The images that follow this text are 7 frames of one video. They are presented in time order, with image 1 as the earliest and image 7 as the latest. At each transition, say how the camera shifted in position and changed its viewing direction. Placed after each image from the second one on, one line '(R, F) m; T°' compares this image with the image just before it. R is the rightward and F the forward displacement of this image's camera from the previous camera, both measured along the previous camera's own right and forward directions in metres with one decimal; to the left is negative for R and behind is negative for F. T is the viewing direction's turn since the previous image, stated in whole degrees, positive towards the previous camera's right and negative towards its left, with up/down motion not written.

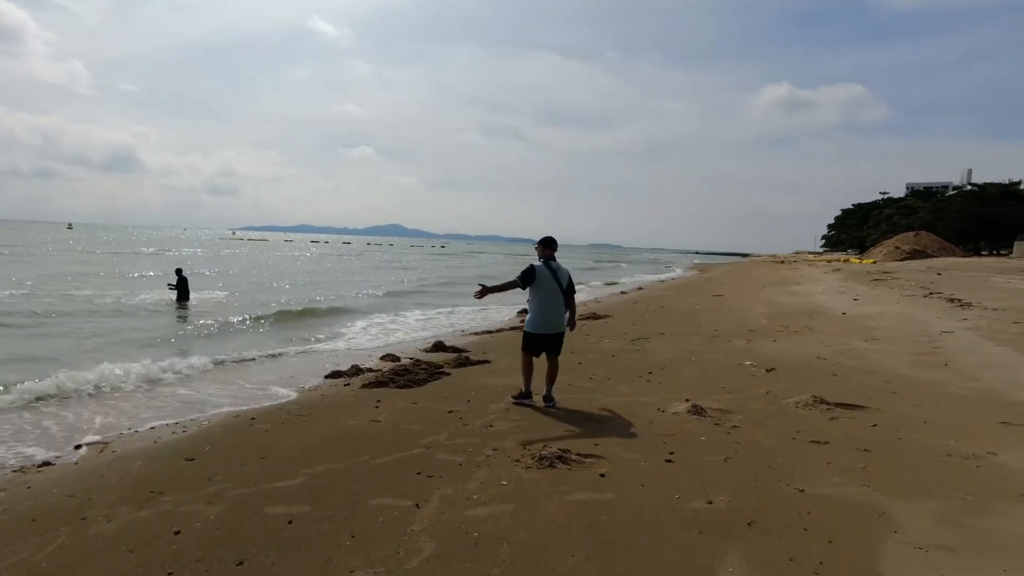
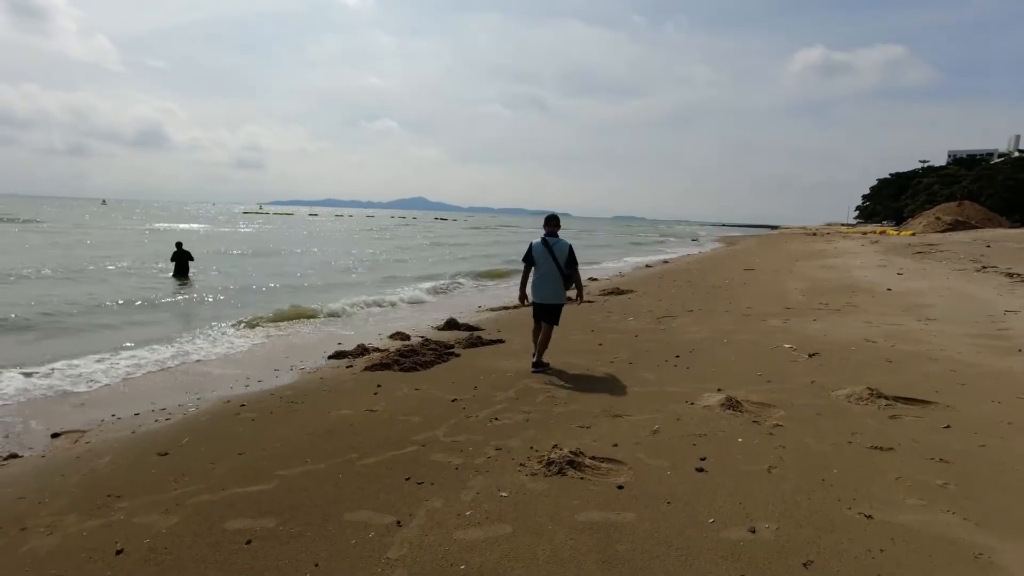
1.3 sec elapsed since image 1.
(+0.1, +0.6) m; -2°
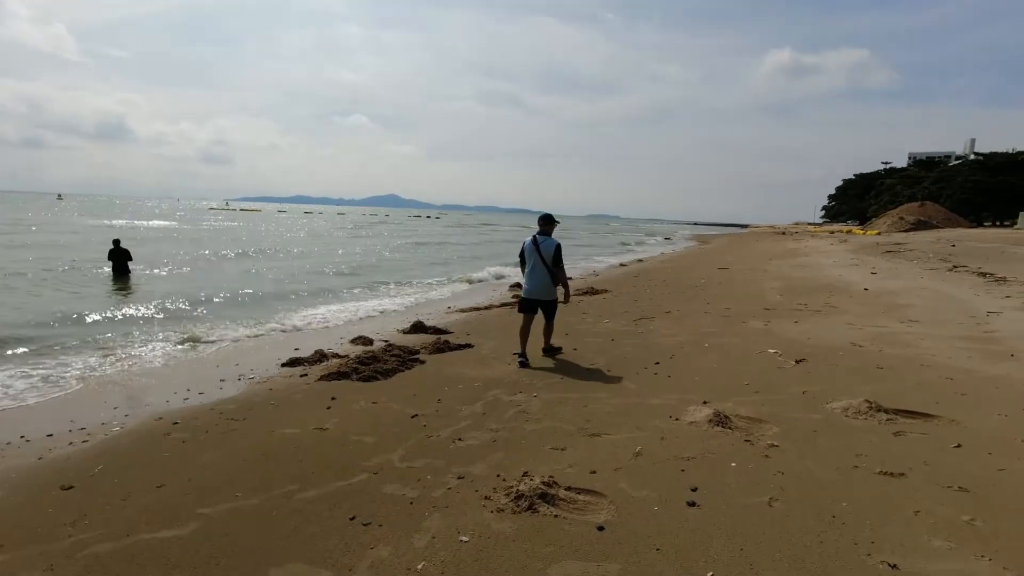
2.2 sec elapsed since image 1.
(+0.1, +0.5) m; +3°
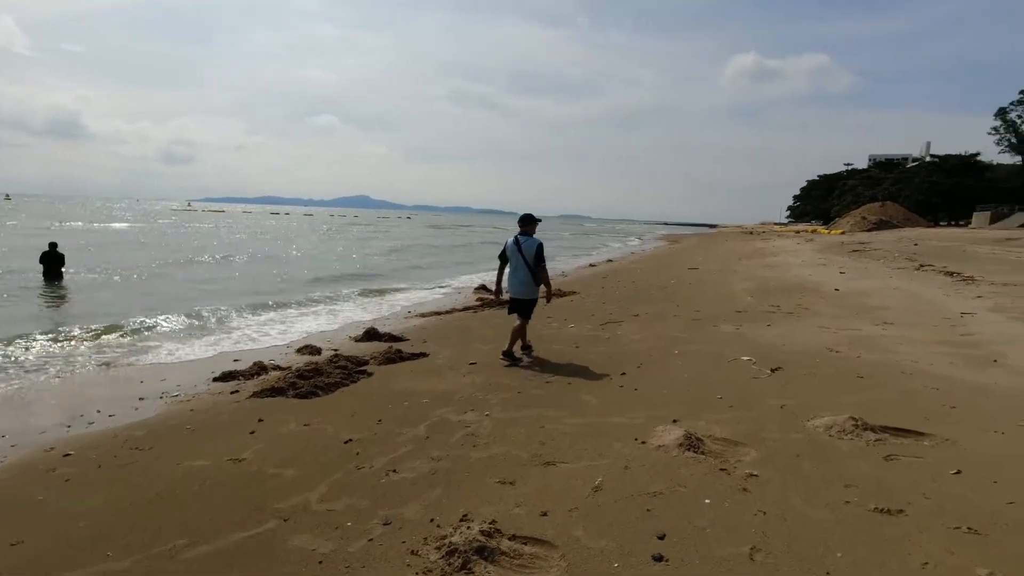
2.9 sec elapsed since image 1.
(+0.2, +0.5) m; +3°
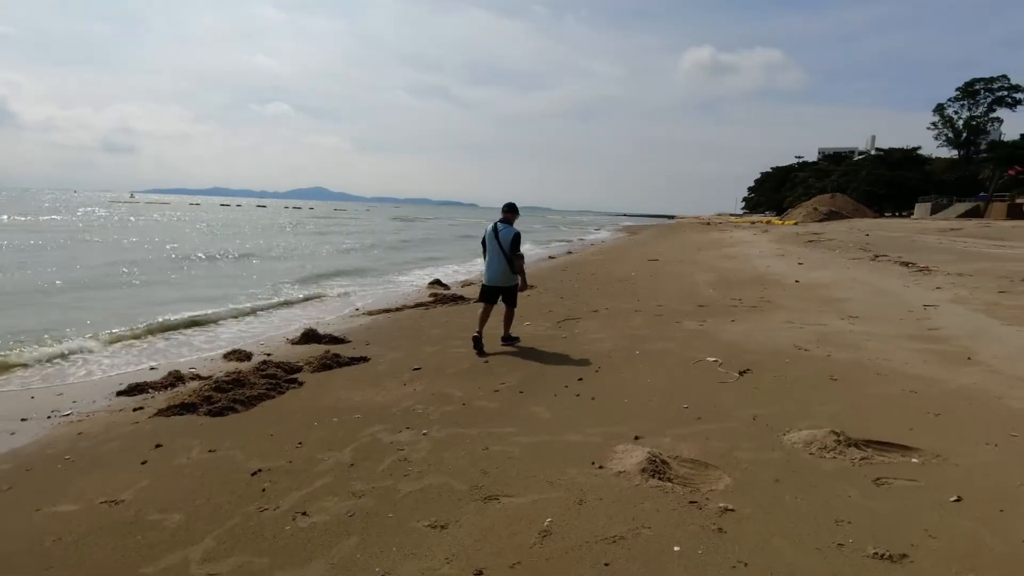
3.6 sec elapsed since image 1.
(+0.2, +0.6) m; +4°
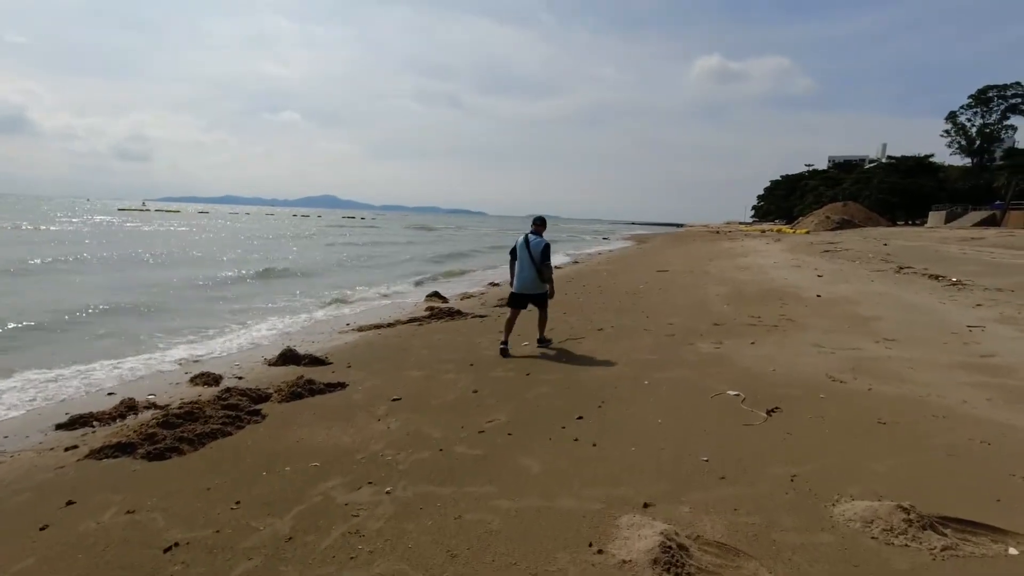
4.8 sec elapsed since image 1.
(+0.2, +0.7) m; -1°
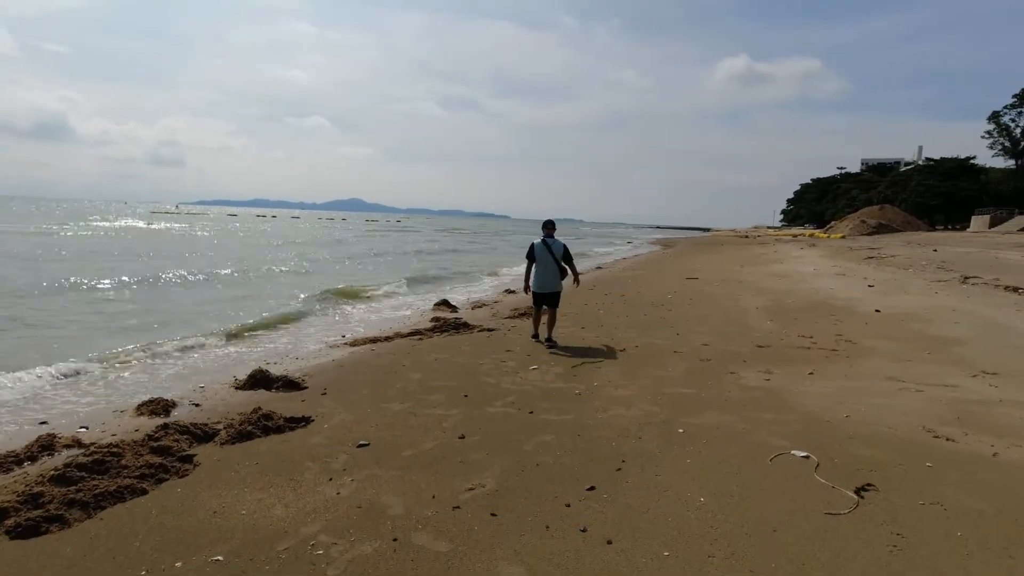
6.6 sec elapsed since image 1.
(+0.2, +1.1) m; -2°
